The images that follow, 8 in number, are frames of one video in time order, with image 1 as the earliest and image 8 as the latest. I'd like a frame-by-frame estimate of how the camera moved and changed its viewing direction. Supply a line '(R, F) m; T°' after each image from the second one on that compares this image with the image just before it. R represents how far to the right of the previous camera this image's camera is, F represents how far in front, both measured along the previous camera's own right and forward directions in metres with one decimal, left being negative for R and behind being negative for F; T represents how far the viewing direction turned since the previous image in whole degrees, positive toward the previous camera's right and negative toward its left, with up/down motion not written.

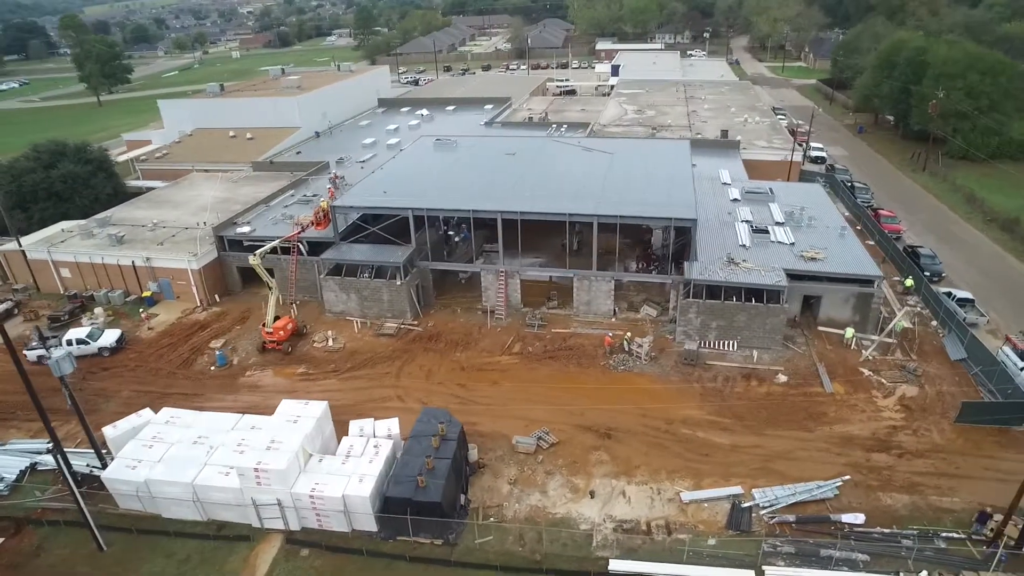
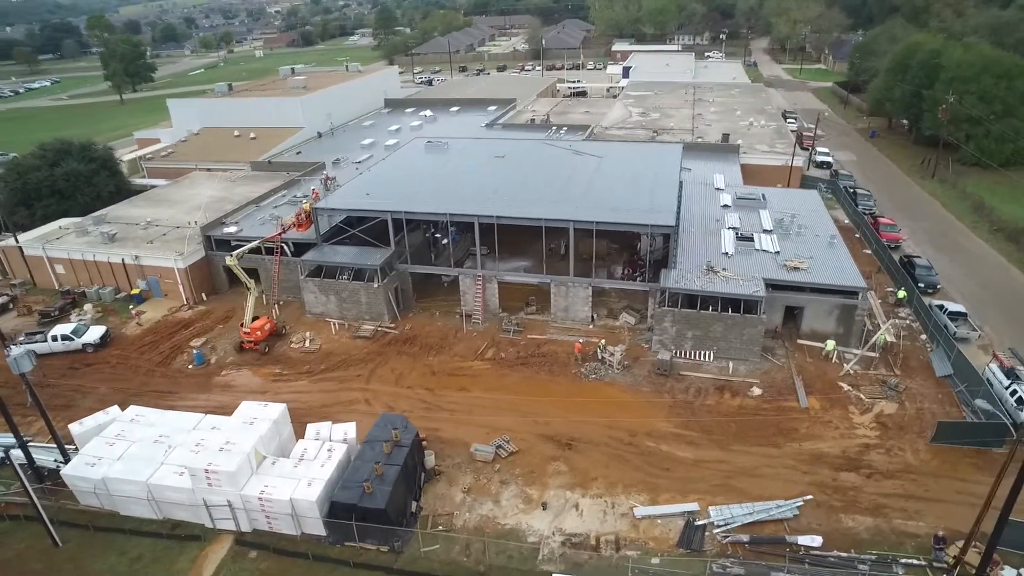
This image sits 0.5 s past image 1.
(+1.9, +0.3) m; -2°
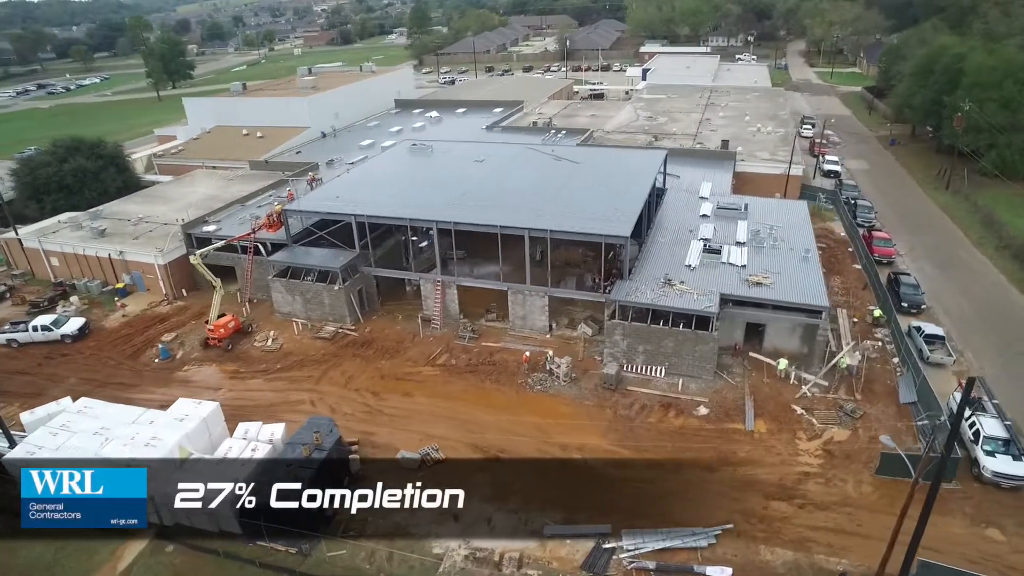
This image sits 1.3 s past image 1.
(+3.4, +0.4) m; -4°
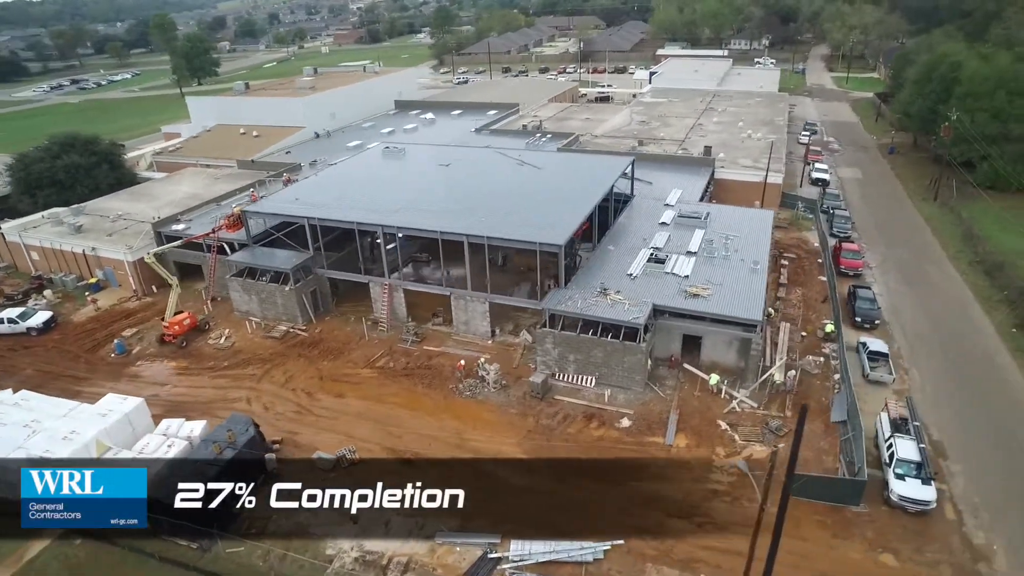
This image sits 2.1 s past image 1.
(+3.6, 0.0) m; -3°
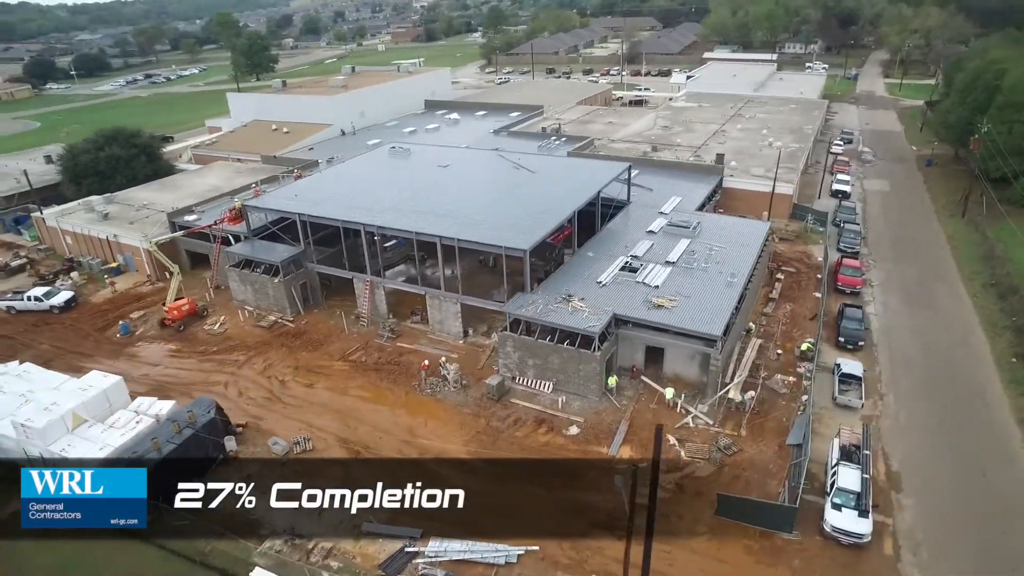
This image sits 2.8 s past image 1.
(+3.4, -0.1) m; -5°
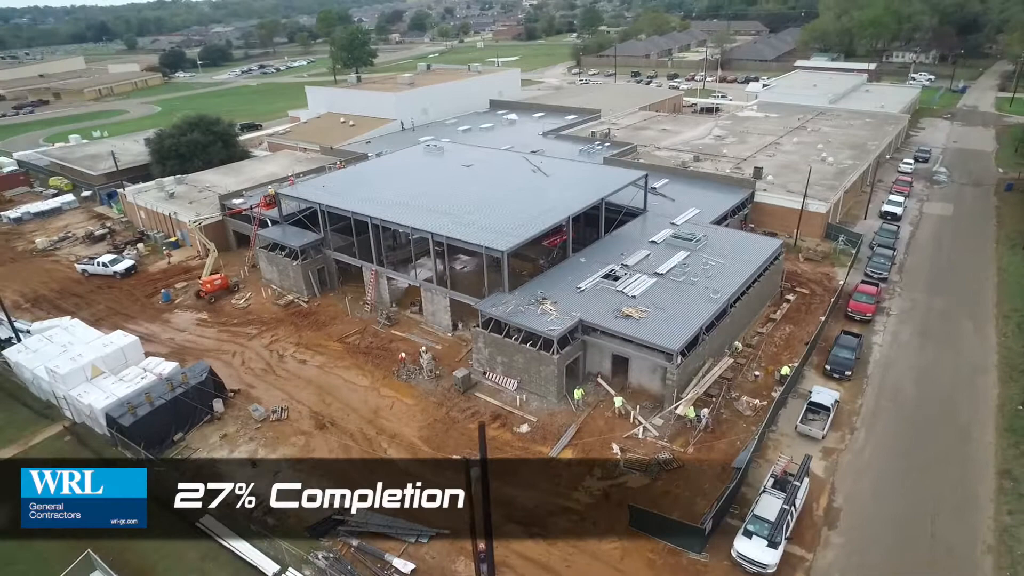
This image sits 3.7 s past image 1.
(+4.4, -0.5) m; -8°
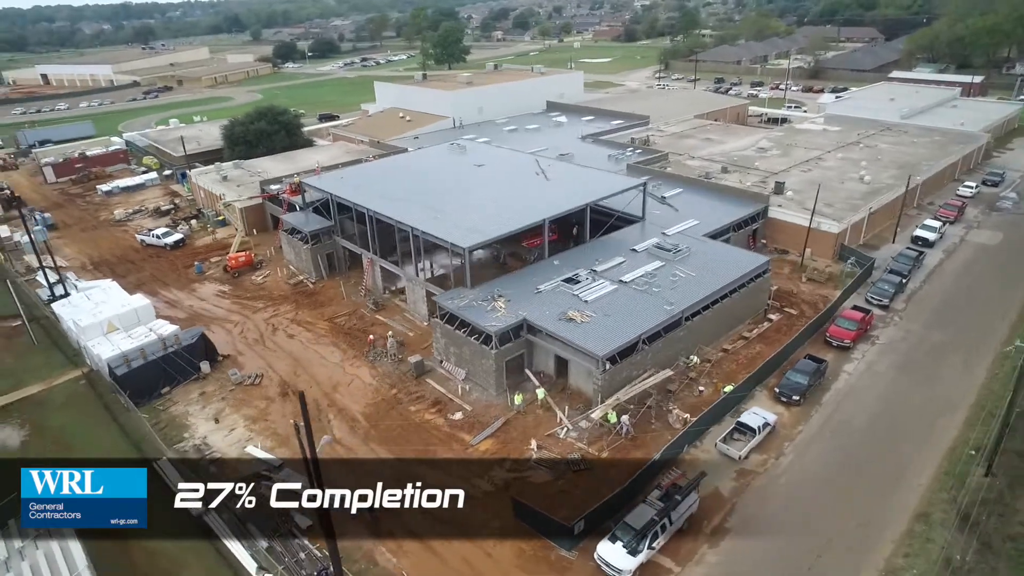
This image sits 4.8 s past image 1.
(+5.4, -0.7) m; -9°
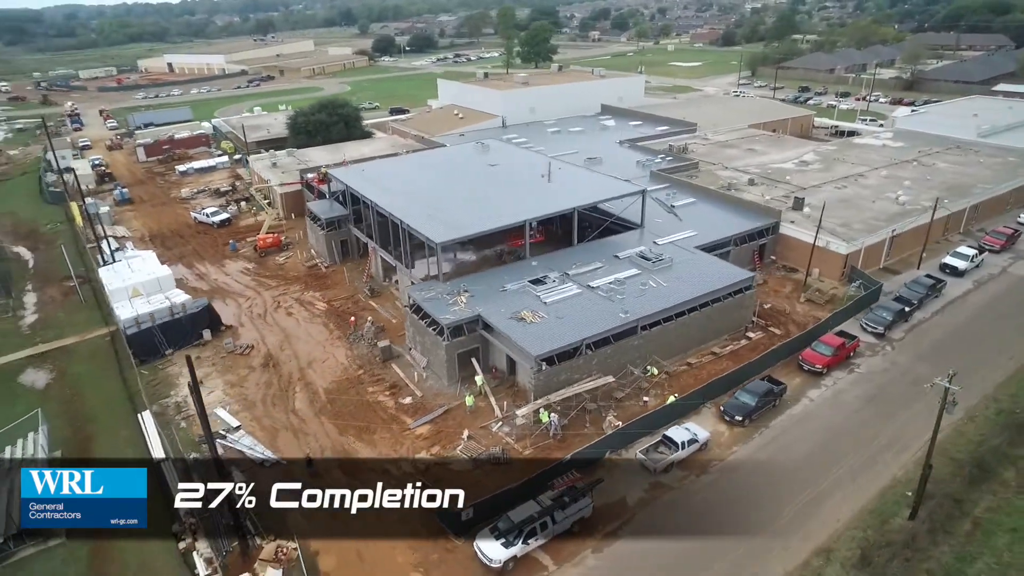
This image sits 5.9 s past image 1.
(+5.1, -0.5) m; -8°
